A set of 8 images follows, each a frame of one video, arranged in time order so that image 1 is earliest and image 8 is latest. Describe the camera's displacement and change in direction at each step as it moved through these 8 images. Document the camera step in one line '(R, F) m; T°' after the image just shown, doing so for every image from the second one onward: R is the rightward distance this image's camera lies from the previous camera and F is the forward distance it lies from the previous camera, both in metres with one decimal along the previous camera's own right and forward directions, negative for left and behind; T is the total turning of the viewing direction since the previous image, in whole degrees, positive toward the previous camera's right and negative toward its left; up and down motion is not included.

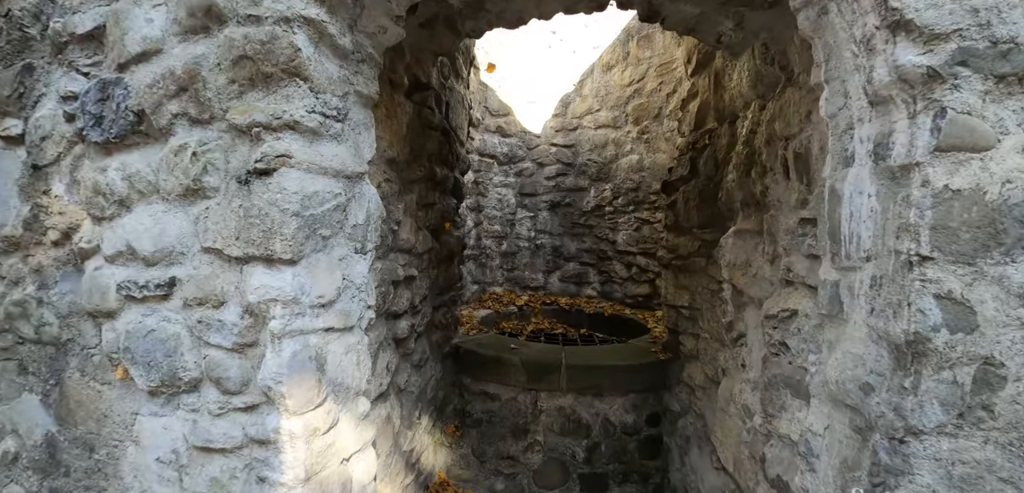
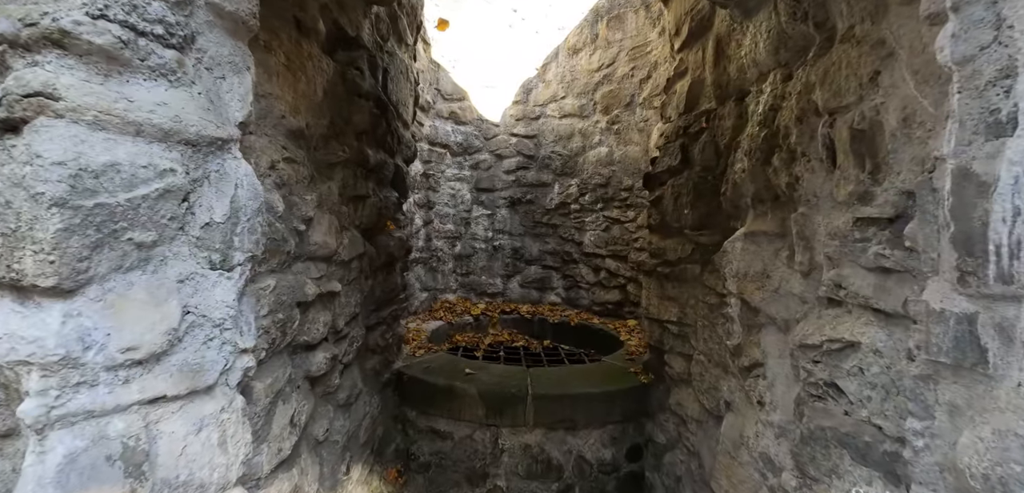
(0.0, +0.6) m; +5°
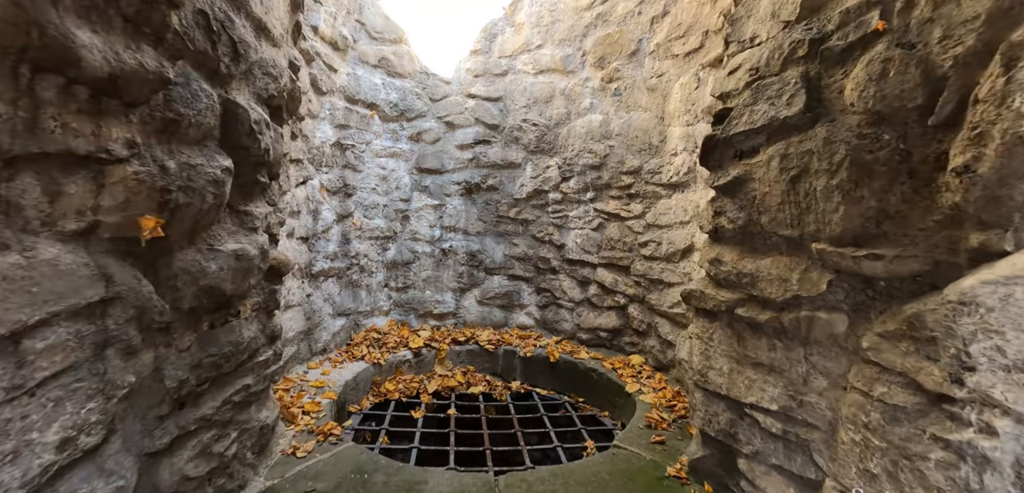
(0.0, +1.2) m; +5°
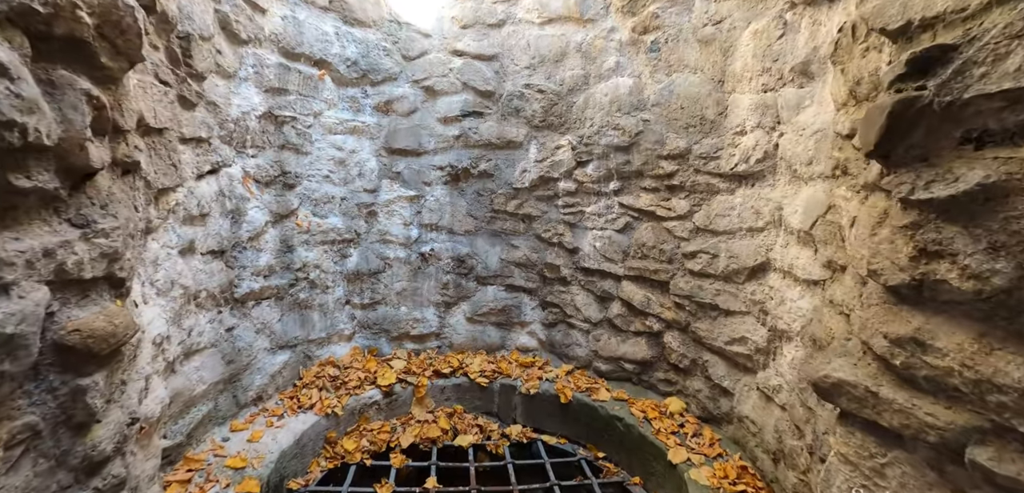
(0.0, +0.7) m; +1°
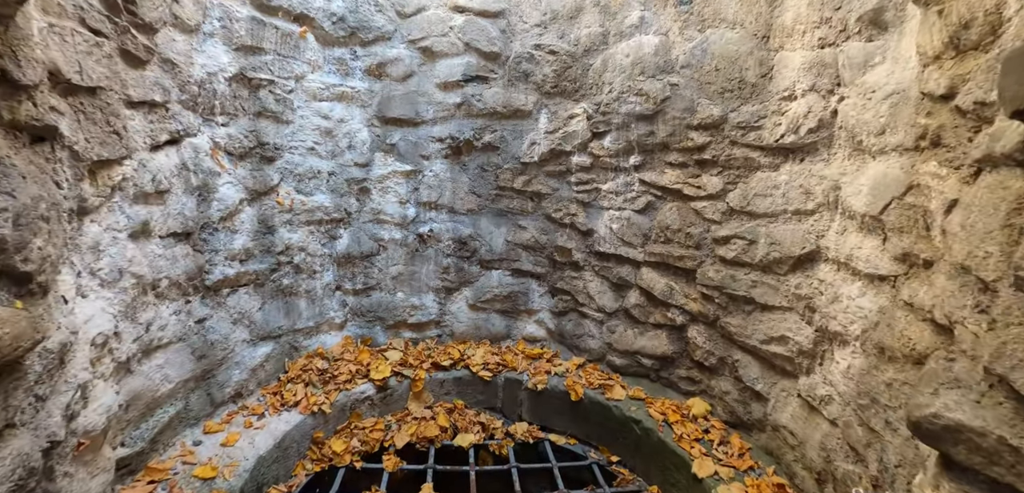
(0.0, +0.2) m; -1°
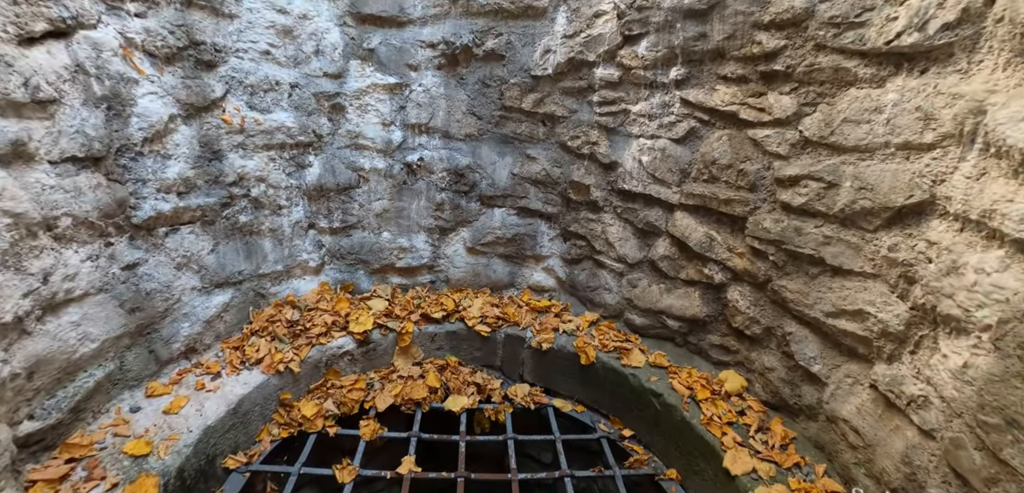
(+0.1, +0.3) m; -2°
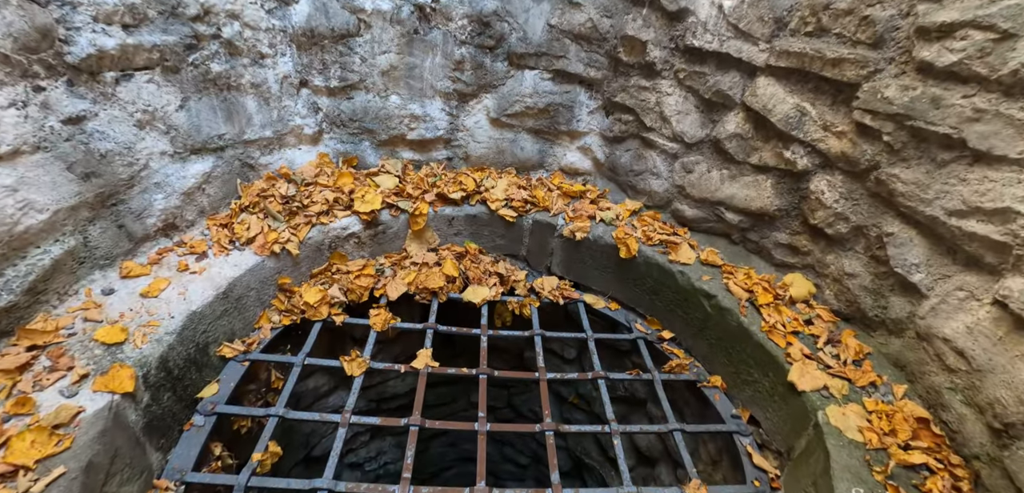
(-0.1, +0.2) m; -1°
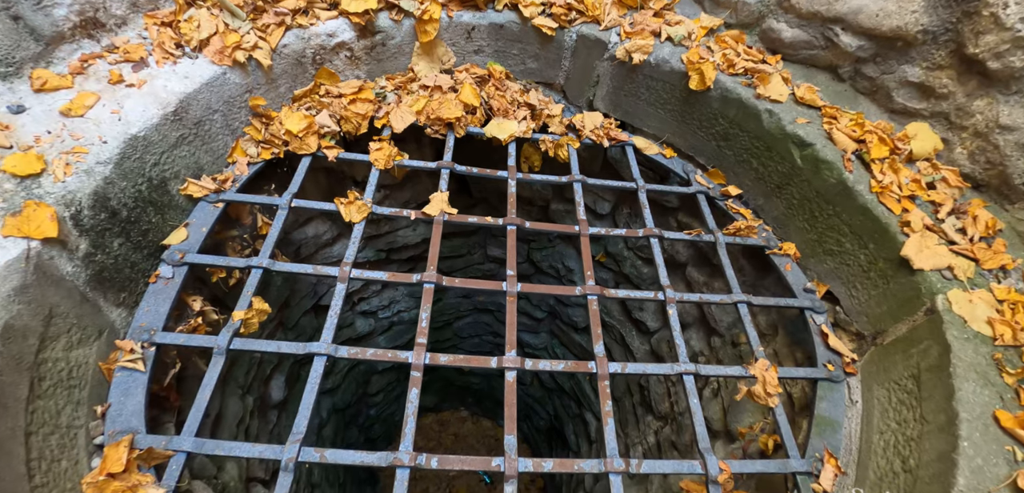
(-0.1, +0.3) m; 0°
